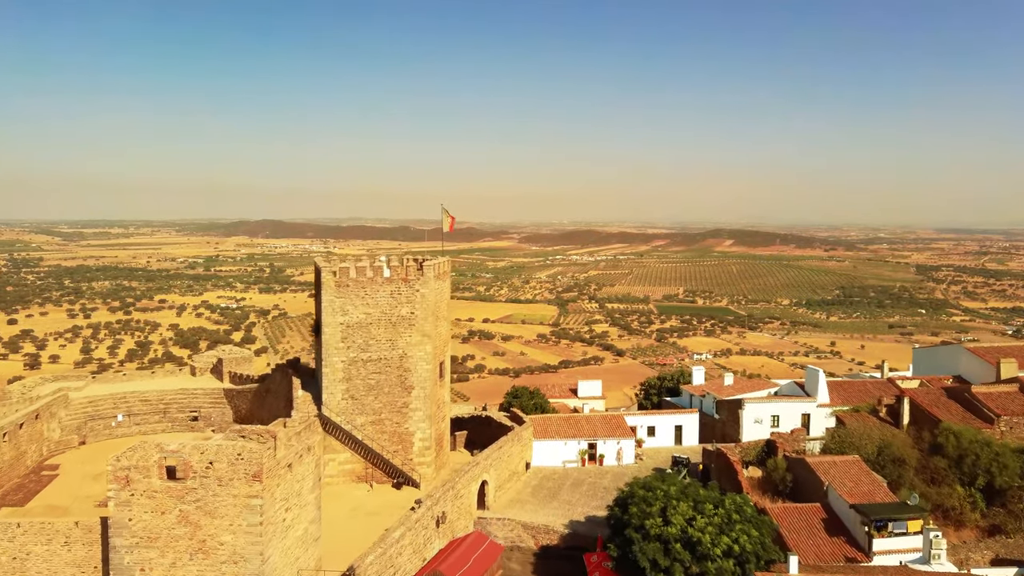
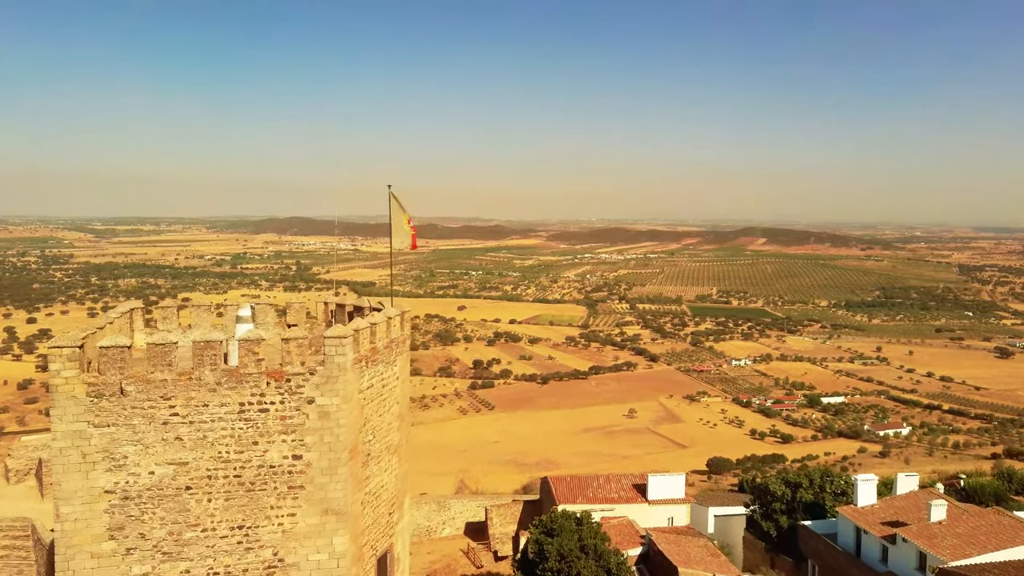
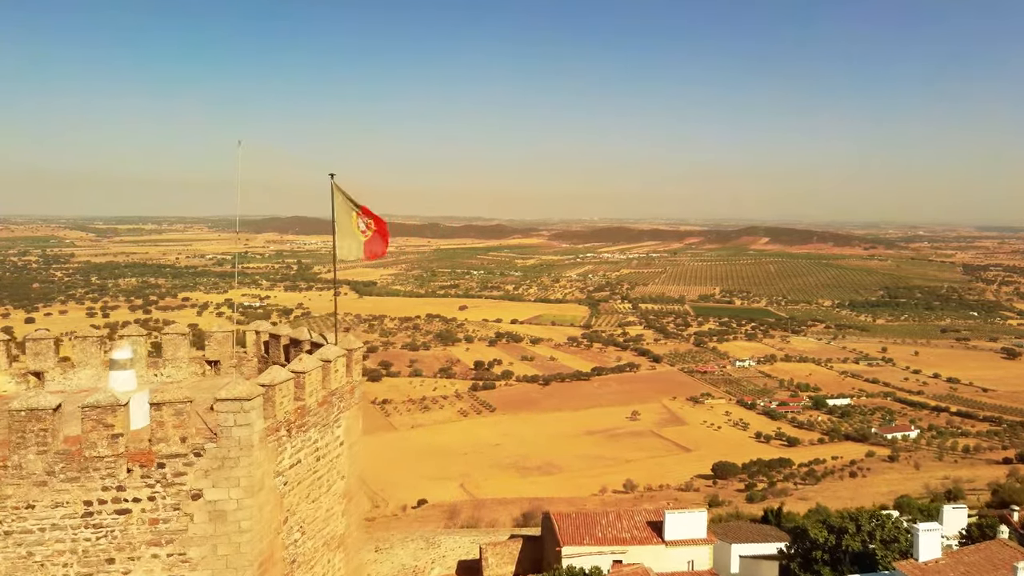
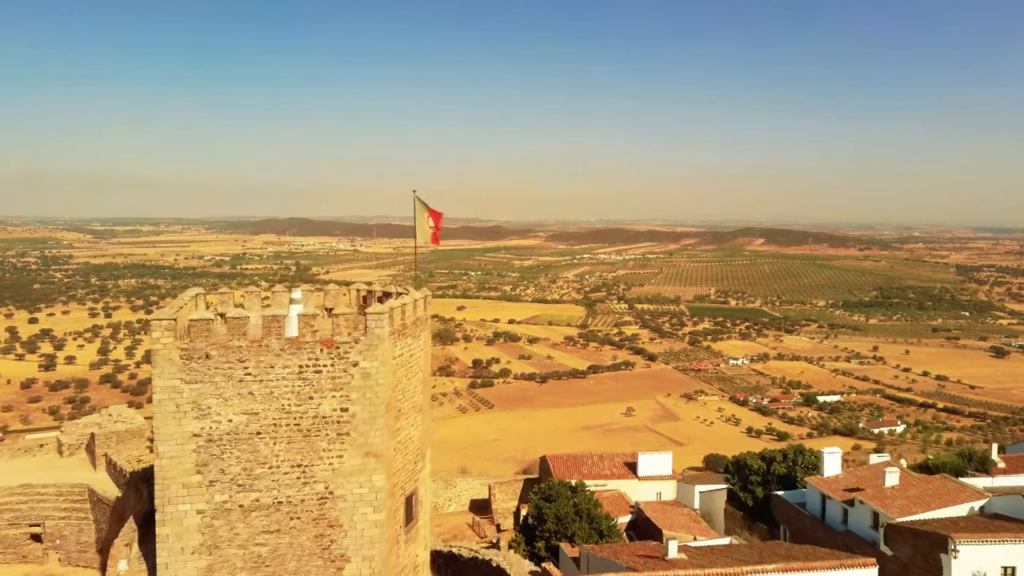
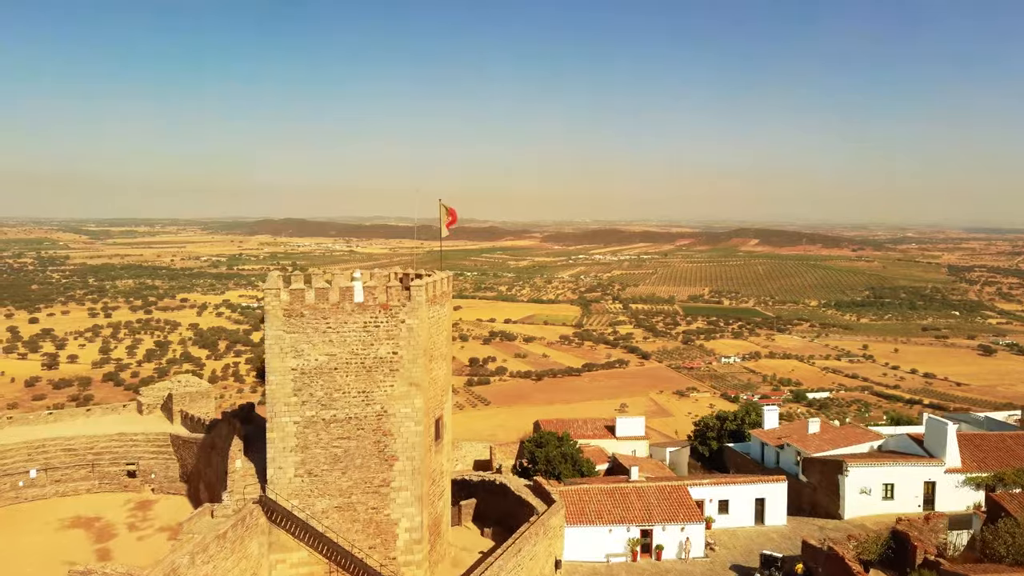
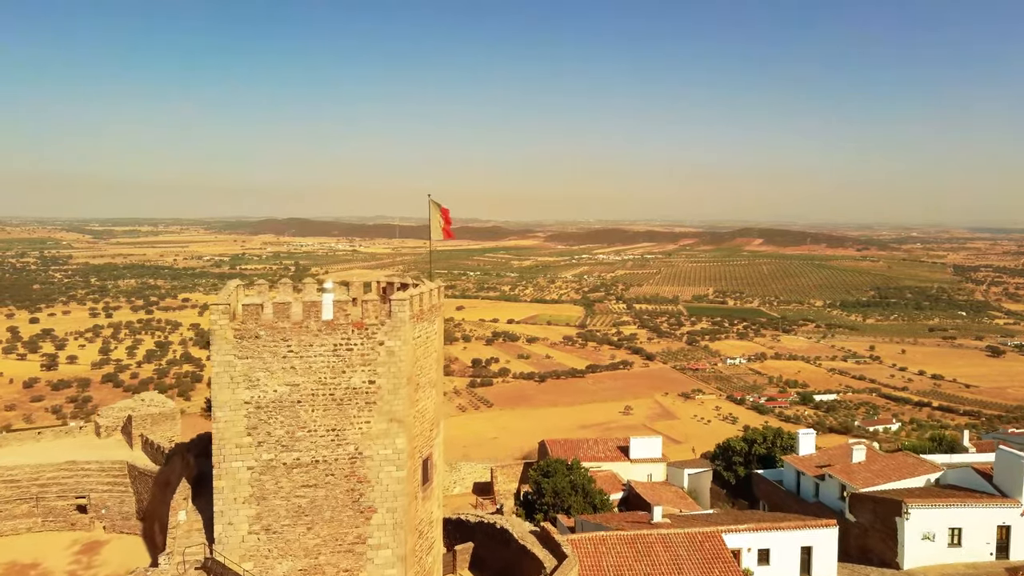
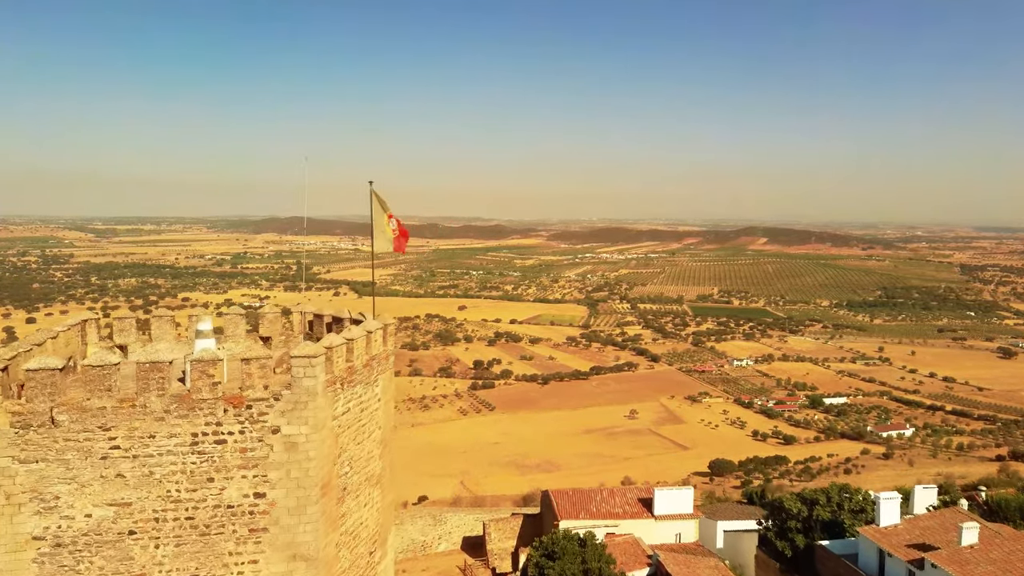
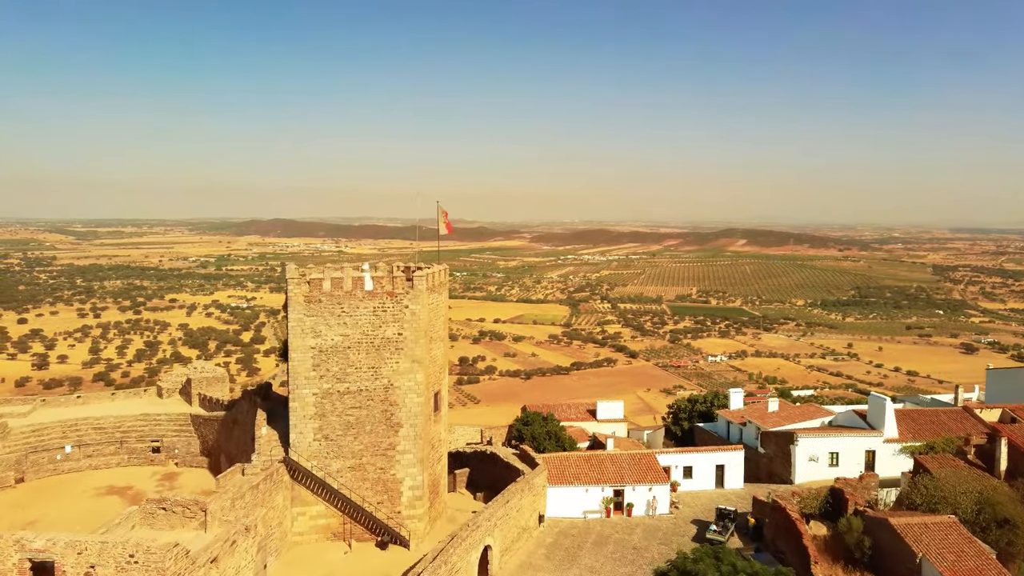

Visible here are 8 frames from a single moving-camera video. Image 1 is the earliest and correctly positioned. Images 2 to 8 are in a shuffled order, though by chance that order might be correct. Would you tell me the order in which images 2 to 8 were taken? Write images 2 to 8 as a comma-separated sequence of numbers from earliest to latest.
8, 5, 6, 4, 2, 7, 3
